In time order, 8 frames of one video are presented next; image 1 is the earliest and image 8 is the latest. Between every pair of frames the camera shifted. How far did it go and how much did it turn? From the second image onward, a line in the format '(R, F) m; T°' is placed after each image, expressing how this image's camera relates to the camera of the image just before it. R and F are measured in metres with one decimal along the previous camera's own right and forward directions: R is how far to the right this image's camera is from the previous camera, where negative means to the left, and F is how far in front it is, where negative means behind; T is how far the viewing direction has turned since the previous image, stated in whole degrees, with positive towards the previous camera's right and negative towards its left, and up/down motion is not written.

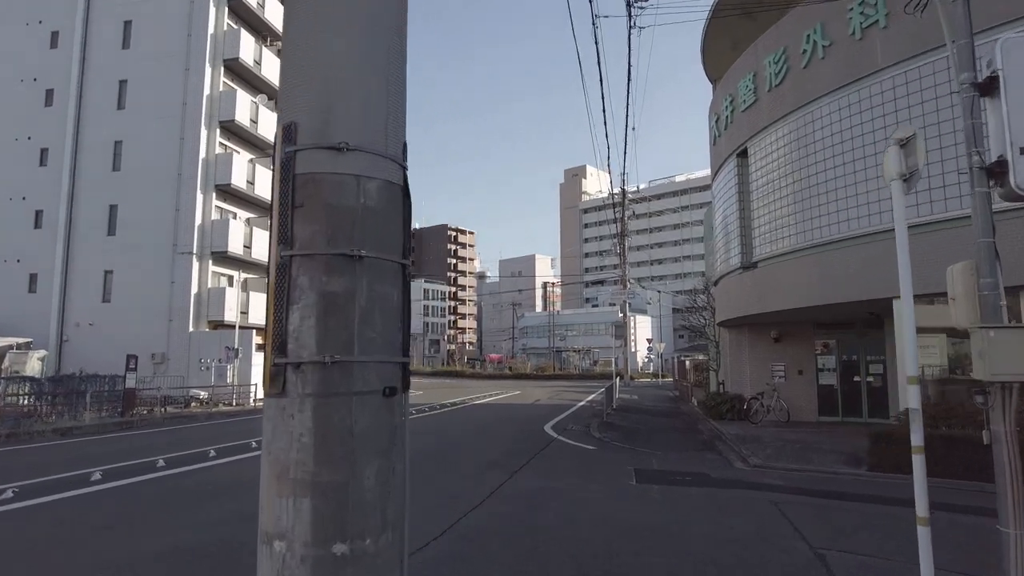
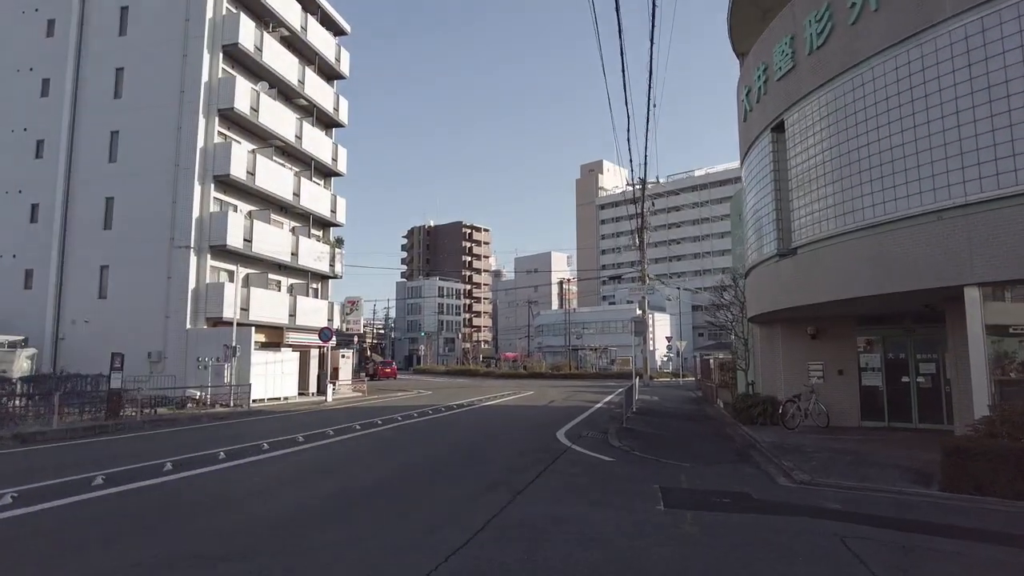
(+0.2, +1.6) m; -1°
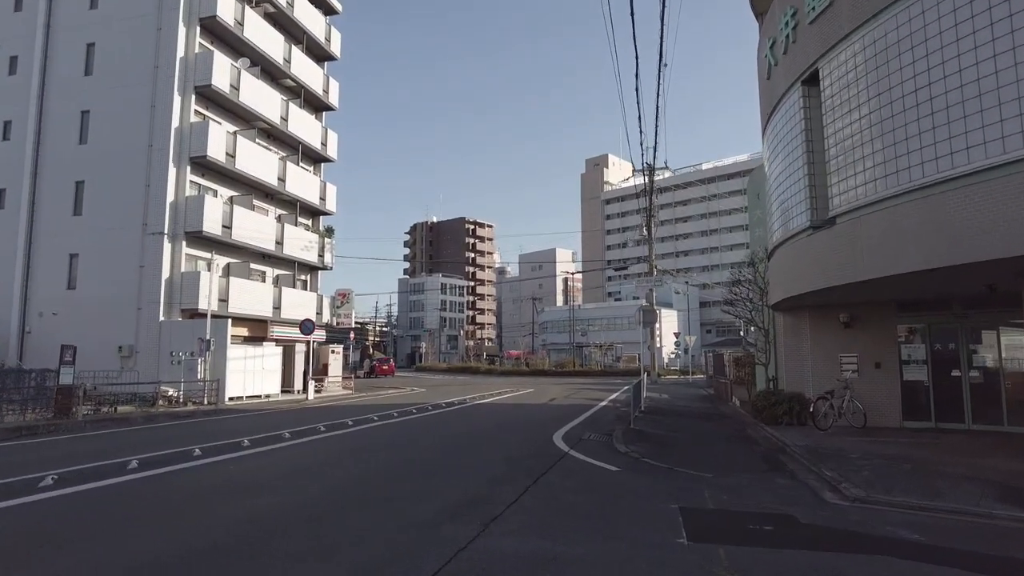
(+0.3, +2.0) m; 0°
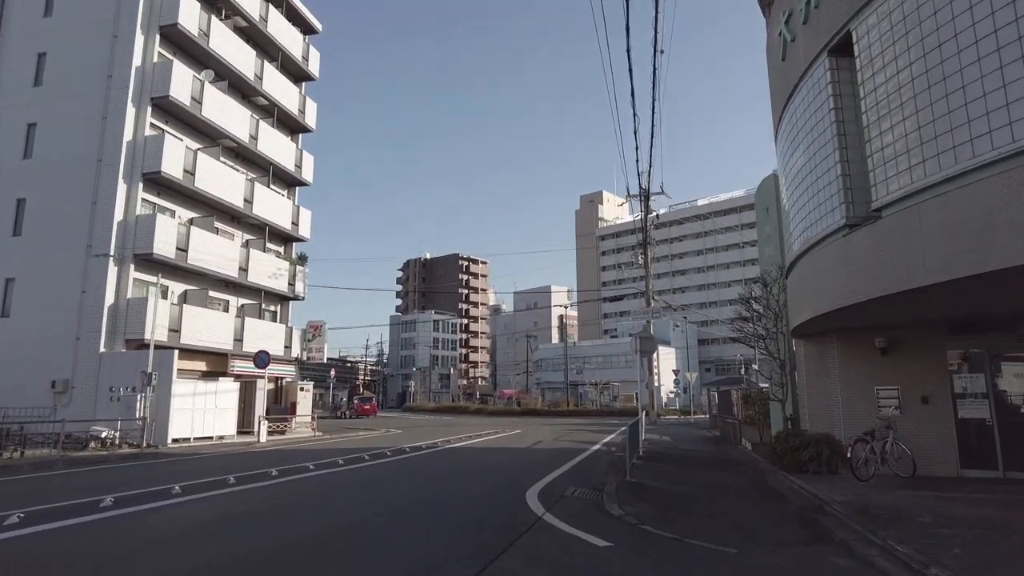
(+0.5, +2.5) m; 0°
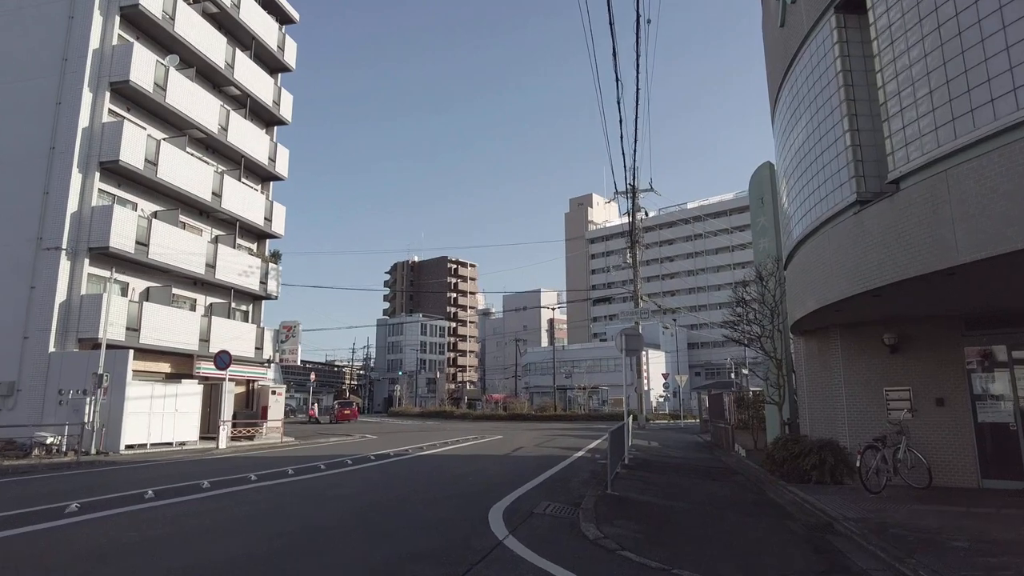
(+0.4, +1.3) m; +1°
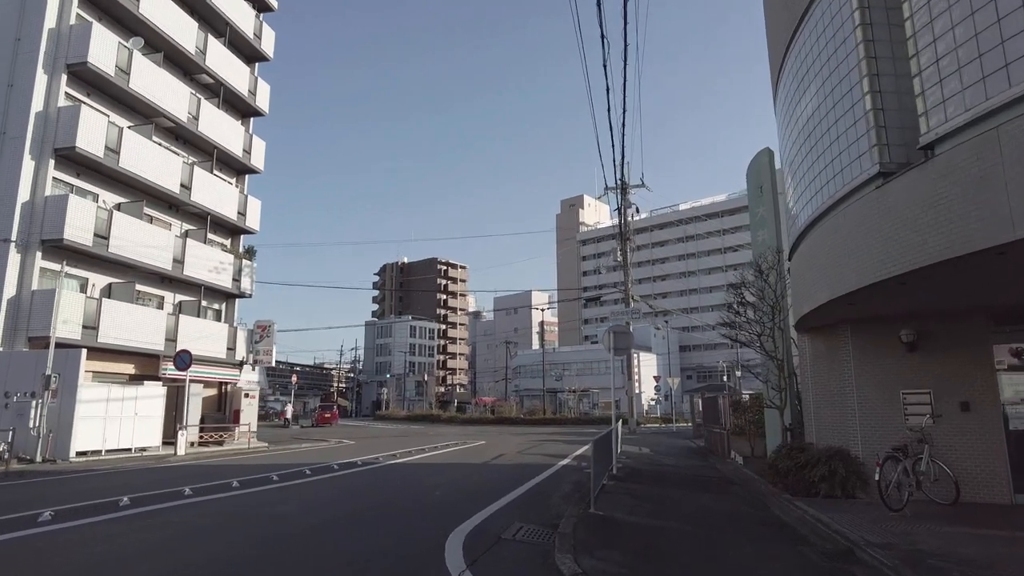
(+0.3, +1.3) m; +1°
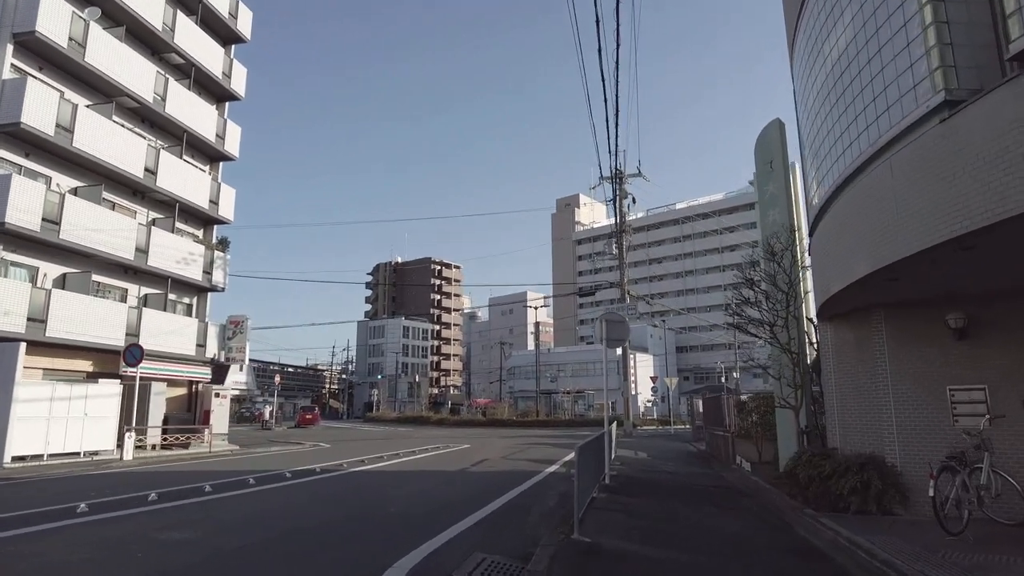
(+0.3, +1.7) m; 0°
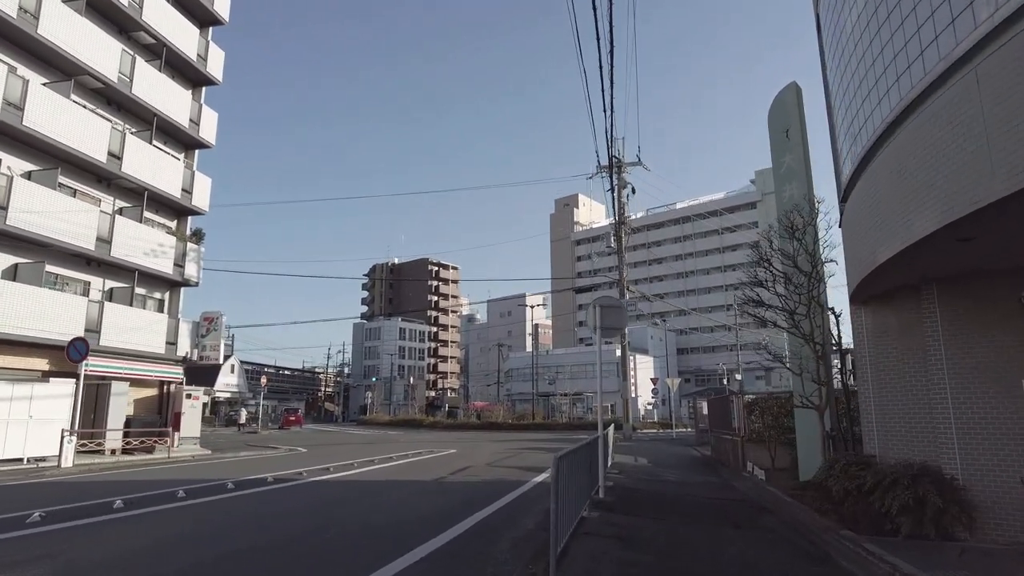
(+0.3, +1.7) m; 0°
